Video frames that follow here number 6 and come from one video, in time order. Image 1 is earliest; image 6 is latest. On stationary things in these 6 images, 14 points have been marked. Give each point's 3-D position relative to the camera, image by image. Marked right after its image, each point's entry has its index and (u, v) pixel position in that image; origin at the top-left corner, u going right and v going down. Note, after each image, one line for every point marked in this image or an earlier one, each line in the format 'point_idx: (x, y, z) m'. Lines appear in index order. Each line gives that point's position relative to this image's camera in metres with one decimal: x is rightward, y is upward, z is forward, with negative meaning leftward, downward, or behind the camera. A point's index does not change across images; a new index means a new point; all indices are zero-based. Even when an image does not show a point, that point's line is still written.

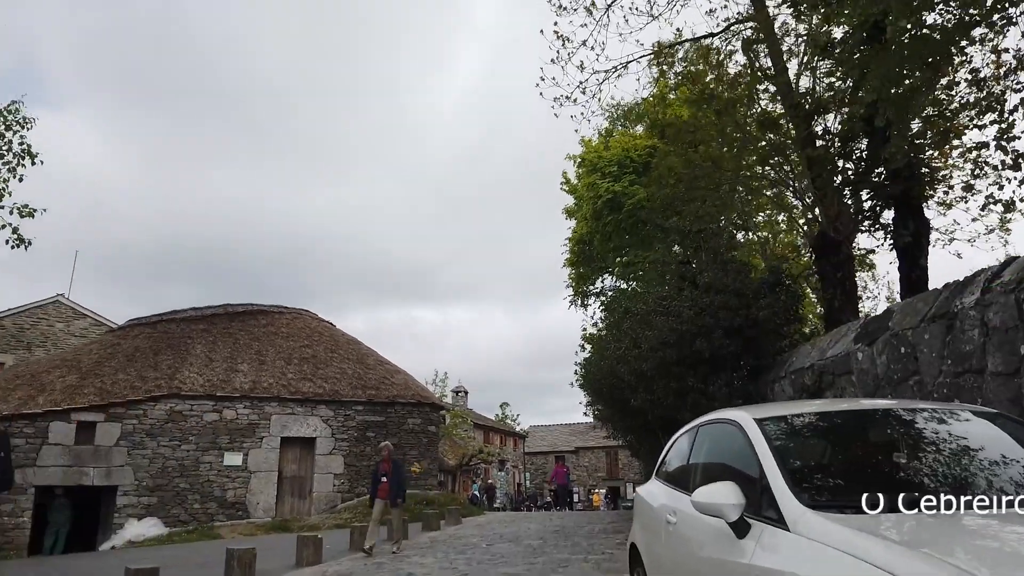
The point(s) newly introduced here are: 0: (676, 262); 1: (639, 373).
0: (+2.5, +0.5, +11.5) m
1: (+1.8, -1.2, +10.9) m
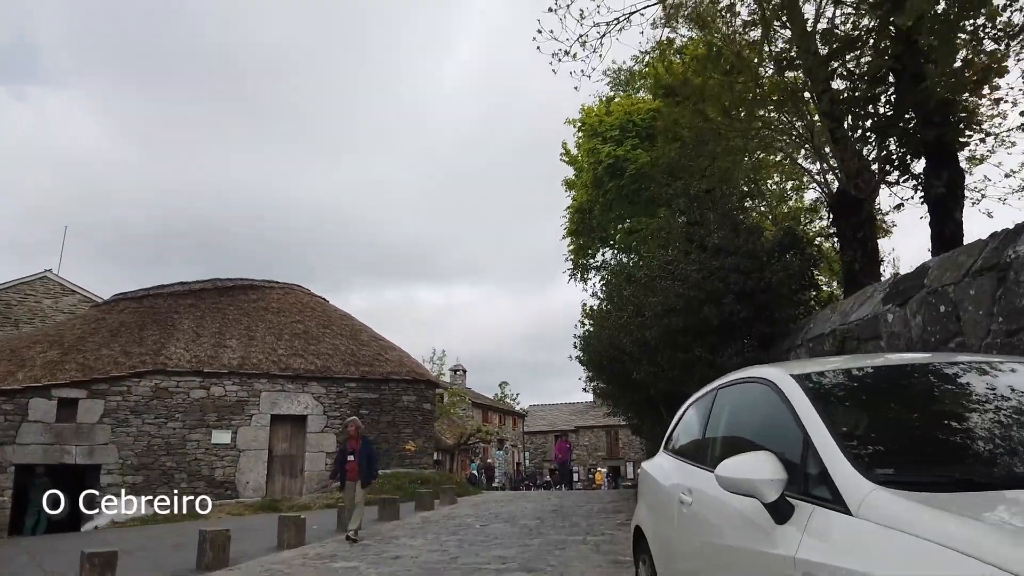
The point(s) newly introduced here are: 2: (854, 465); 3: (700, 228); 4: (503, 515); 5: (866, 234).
0: (+2.4, +1.0, +10.8) m
1: (+1.8, -0.7, +10.2) m
2: (+1.2, -0.6, +2.5) m
3: (+2.5, +0.8, +10.1) m
4: (-0.2, -4.4, +14.5) m
5: (+4.4, +0.7, +9.3) m
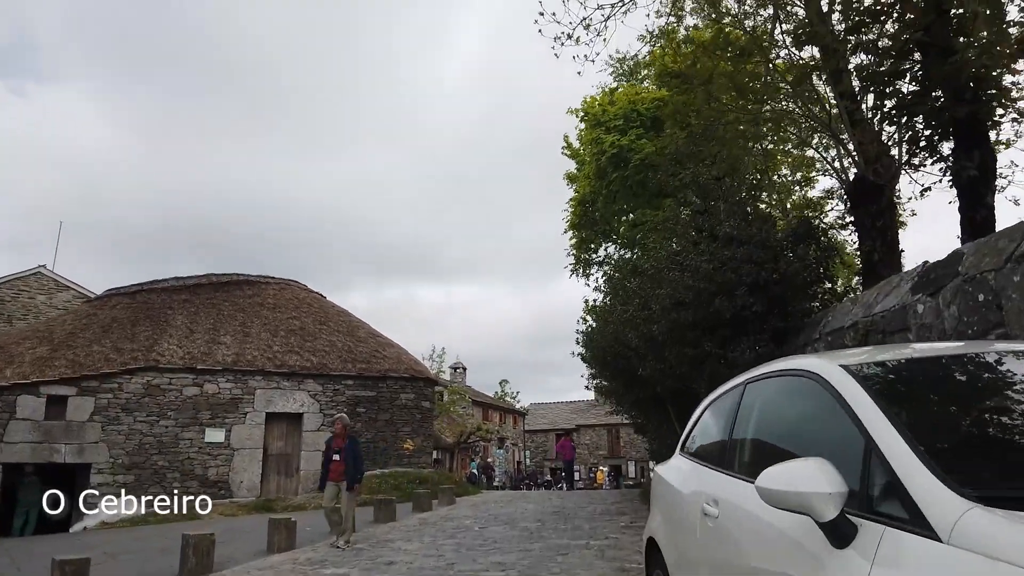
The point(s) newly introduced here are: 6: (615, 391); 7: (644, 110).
0: (+2.5, +1.1, +10.3) m
1: (+1.8, -0.6, +9.7) m
2: (+1.2, -0.5, +2.1) m
3: (+2.5, +0.9, +9.6) m
4: (-0.2, -4.3, +14.1) m
5: (+4.4, +0.8, +8.8) m
6: (+2.0, -2.0, +14.5) m
7: (+2.8, +3.7, +15.7) m
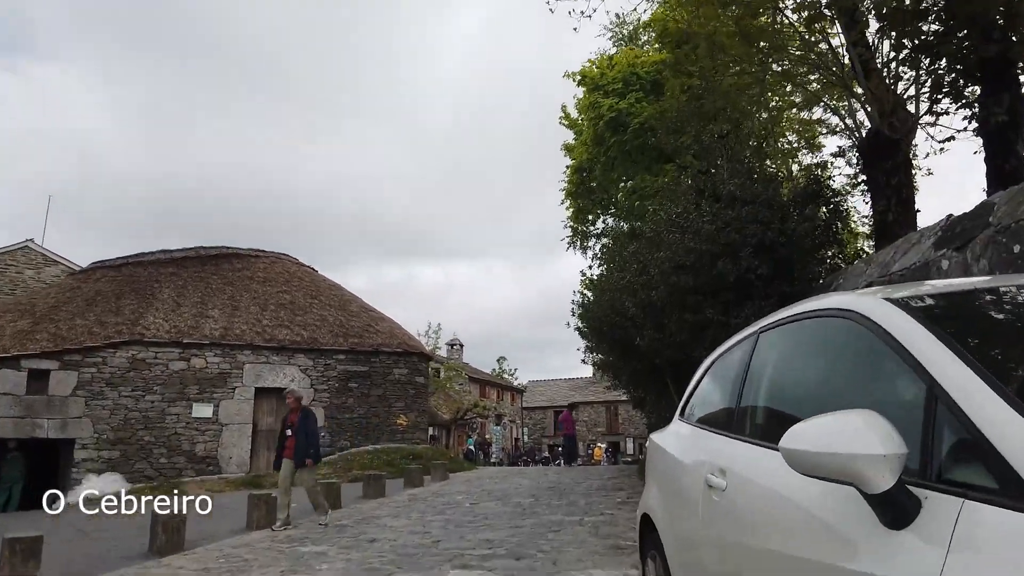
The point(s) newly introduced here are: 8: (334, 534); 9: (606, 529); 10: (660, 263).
0: (+2.3, +1.5, +9.7) m
1: (+1.6, -0.2, +9.2) m
2: (+1.0, -0.3, +1.5) m
3: (+2.4, +1.4, +9.1) m
4: (-0.3, -3.7, +13.7) m
5: (+4.3, +1.2, +8.2) m
6: (+1.9, -1.4, +14.1) m
7: (+2.6, +4.3, +15.0) m
8: (-2.2, -3.0, +9.1) m
9: (+1.1, -2.7, +8.5) m
10: (+1.7, +0.3, +8.5) m
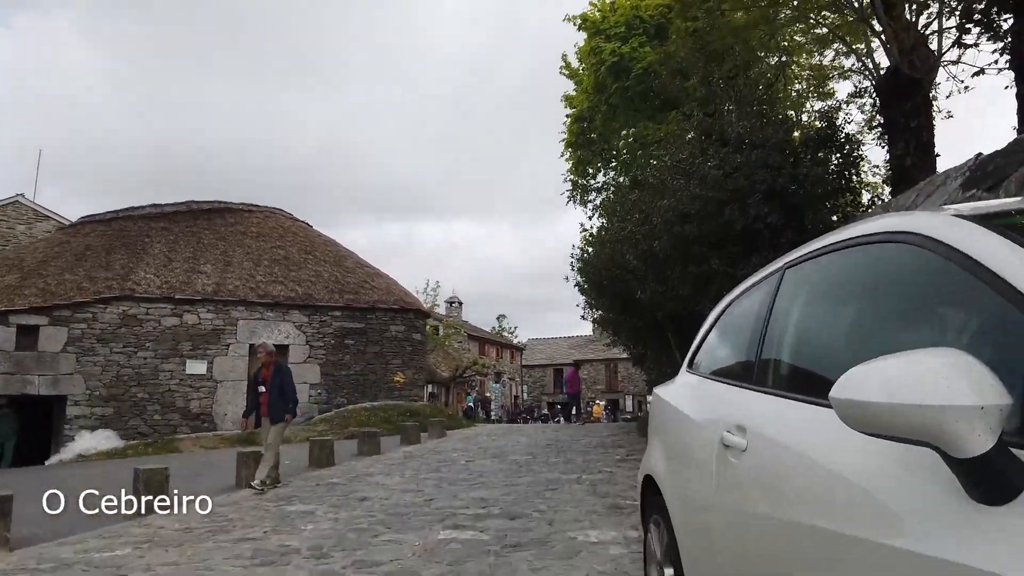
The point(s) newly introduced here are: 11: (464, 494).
0: (+2.3, +2.1, +9.2) m
1: (+1.6, +0.4, +8.8) m
2: (+1.0, -0.1, +1.1) m
3: (+2.4, +1.9, +8.6) m
4: (-0.3, -2.9, +13.4) m
5: (+4.2, +1.7, +7.8) m
6: (+1.8, -0.6, +13.7) m
7: (+2.6, +5.2, +14.3) m
8: (-2.2, -2.4, +8.9) m
9: (+1.0, -2.2, +8.2) m
10: (+1.6, +0.8, +8.1) m
11: (-0.5, -2.2, +8.1) m
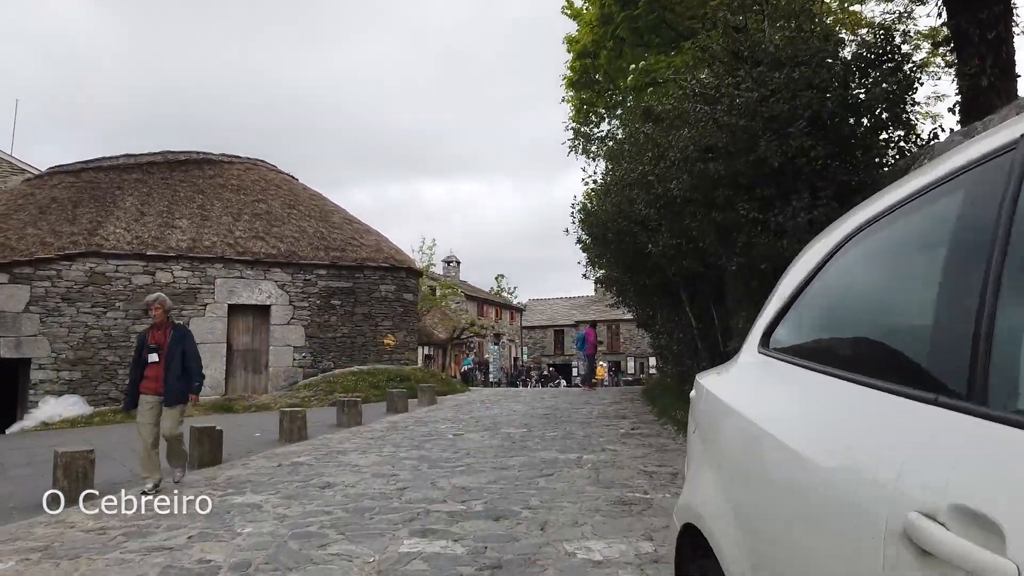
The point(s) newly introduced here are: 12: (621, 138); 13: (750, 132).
0: (+2.2, +2.6, +7.8) m
1: (+1.5, +0.8, +7.4) m
2: (+0.9, 0.0, -0.2) m
3: (+2.3, +2.4, +7.2) m
4: (-0.4, -2.2, +12.3) m
5: (+4.1, +2.1, +6.3) m
6: (+1.7, +0.2, +12.4) m
7: (+2.5, +6.0, +12.7) m
8: (-2.3, -1.9, +7.7) m
9: (+0.9, -1.7, +7.0) m
10: (+1.5, +1.3, +6.7) m
11: (-0.6, -1.8, +6.9) m
12: (+1.4, +2.0, +9.9) m
13: (+2.0, +1.3, +6.3) m
